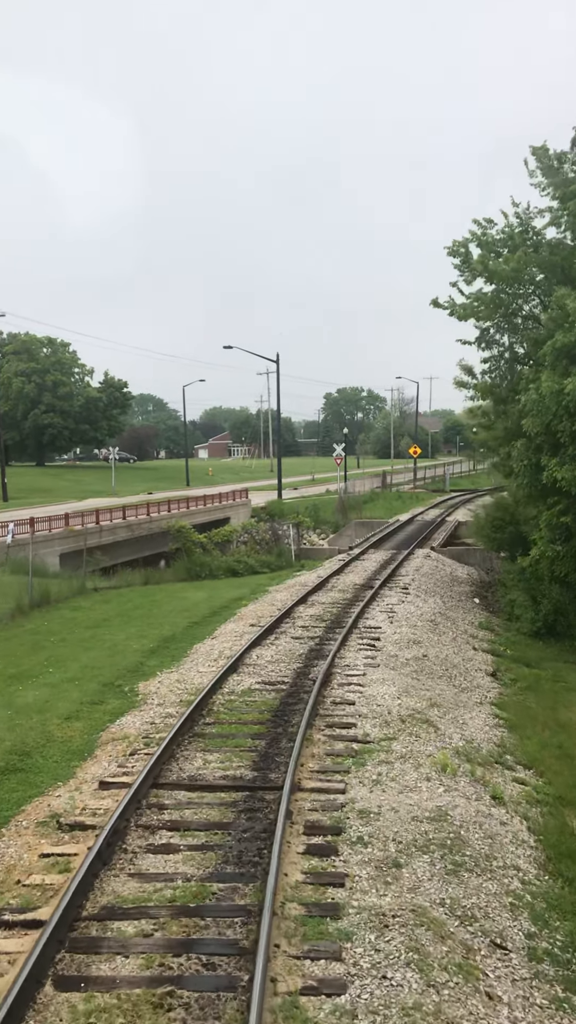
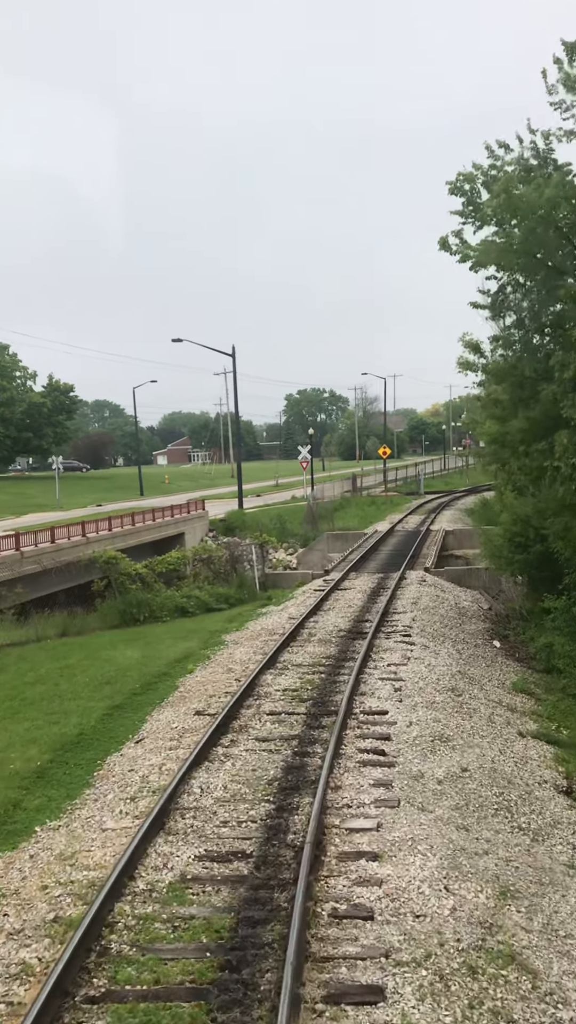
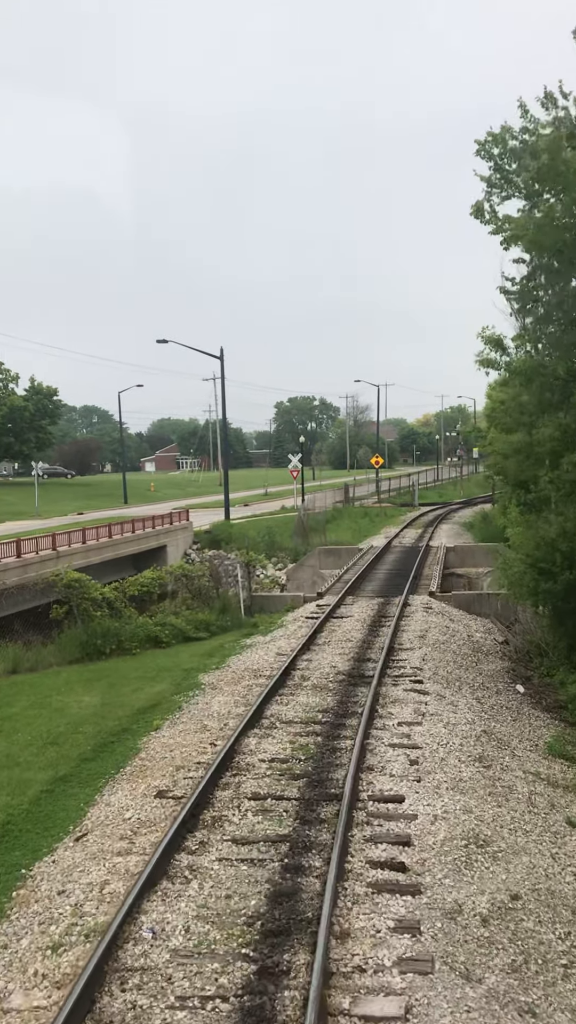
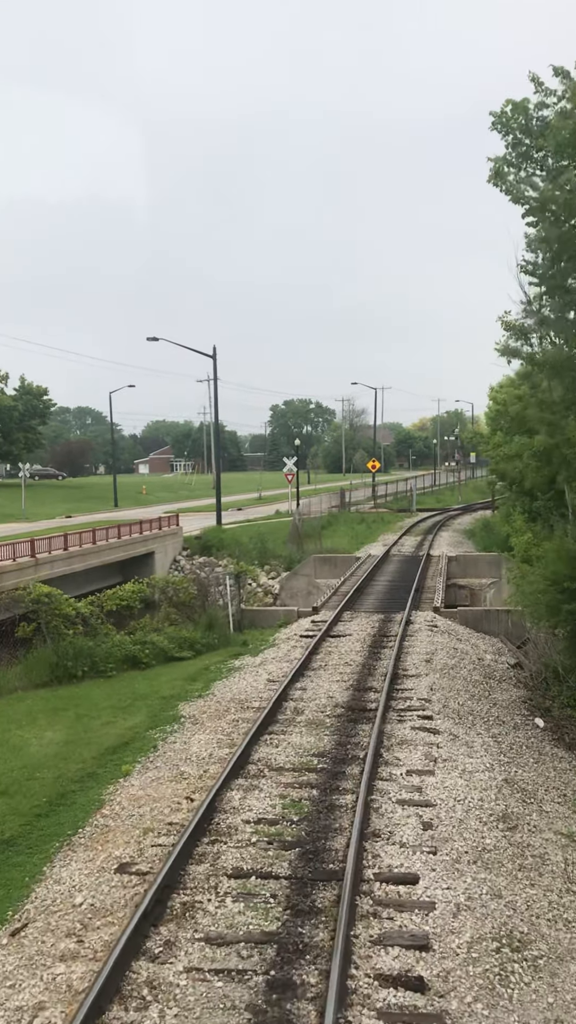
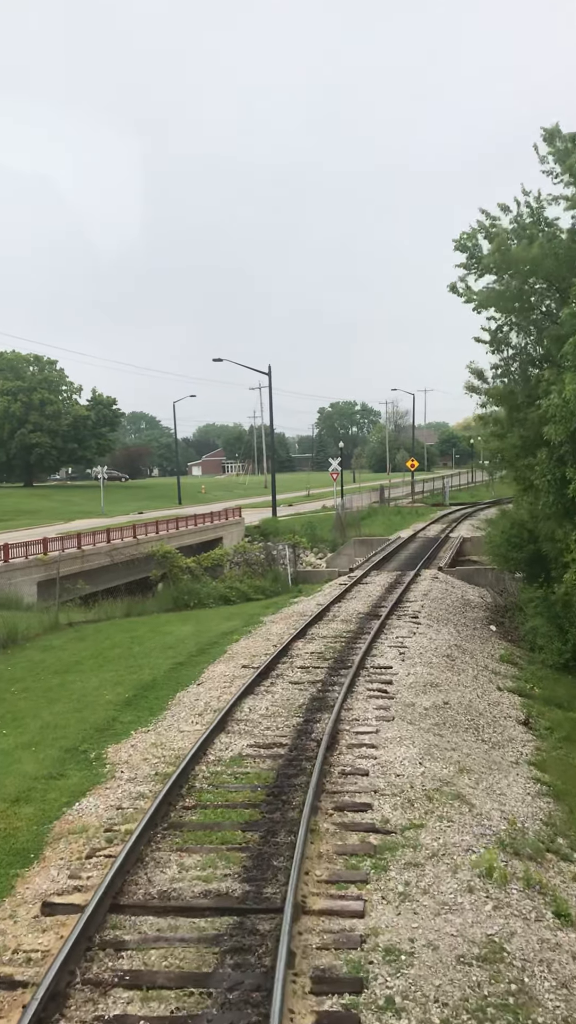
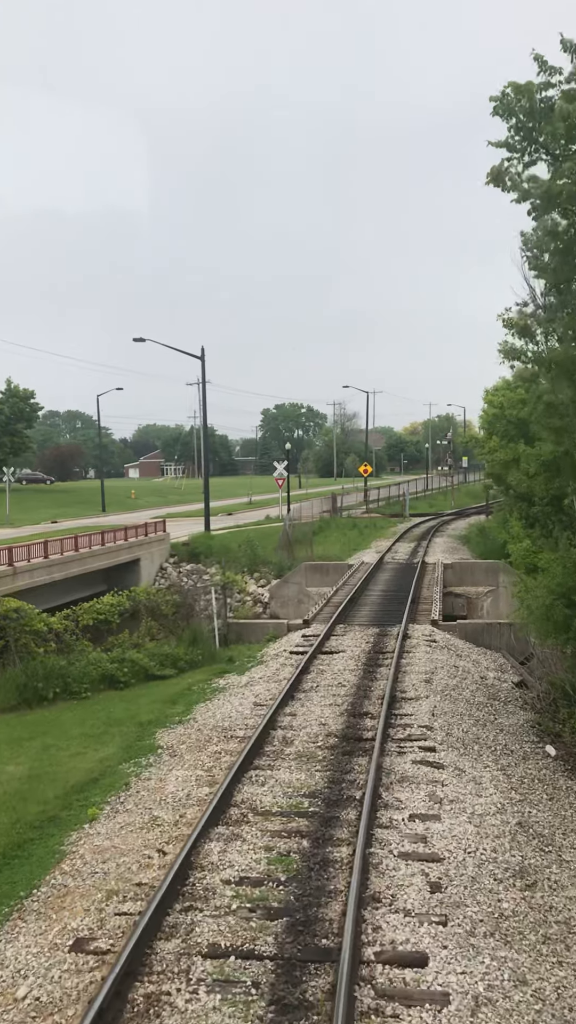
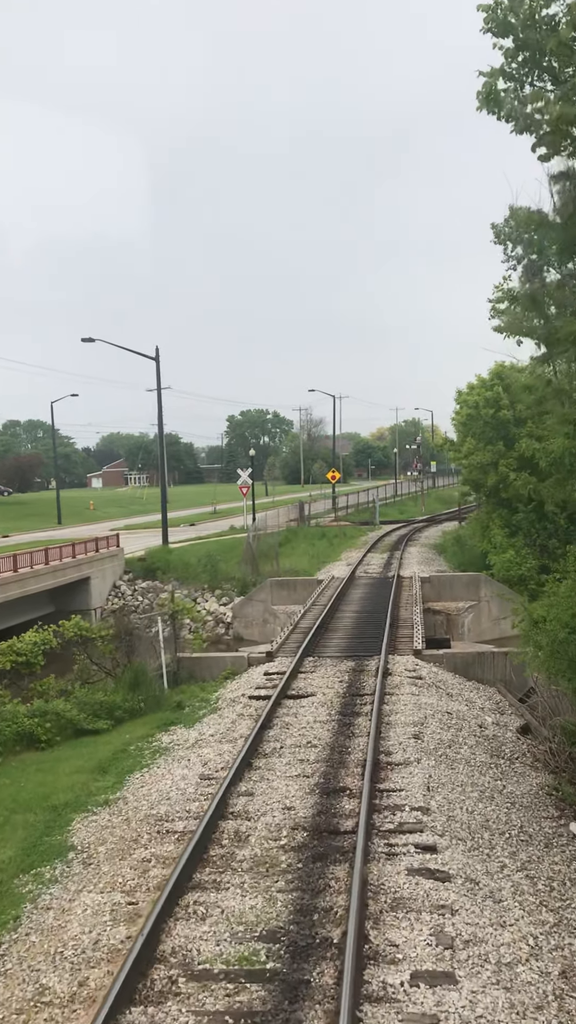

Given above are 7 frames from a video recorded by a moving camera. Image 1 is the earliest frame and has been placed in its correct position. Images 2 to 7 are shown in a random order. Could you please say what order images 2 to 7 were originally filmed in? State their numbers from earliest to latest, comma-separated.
5, 2, 3, 4, 6, 7
